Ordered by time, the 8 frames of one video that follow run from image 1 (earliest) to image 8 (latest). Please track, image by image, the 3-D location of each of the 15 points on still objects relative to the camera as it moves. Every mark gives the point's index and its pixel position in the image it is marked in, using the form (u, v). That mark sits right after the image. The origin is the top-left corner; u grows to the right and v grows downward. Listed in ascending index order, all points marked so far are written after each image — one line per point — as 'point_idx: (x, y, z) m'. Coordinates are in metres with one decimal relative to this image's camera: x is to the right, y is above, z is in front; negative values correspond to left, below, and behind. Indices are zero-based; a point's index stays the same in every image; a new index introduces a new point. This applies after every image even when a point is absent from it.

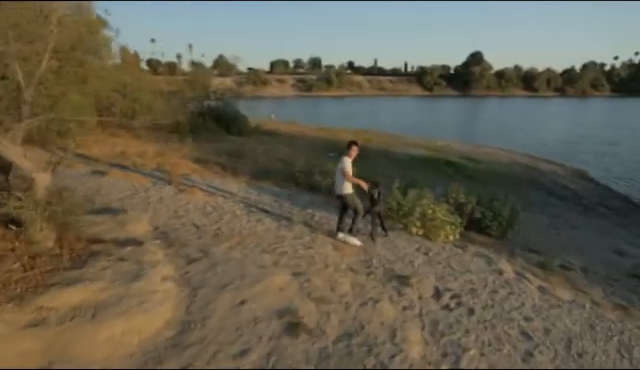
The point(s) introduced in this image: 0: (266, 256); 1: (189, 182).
0: (-1.4, -1.9, +9.1) m
1: (-6.4, +0.2, +16.9) m
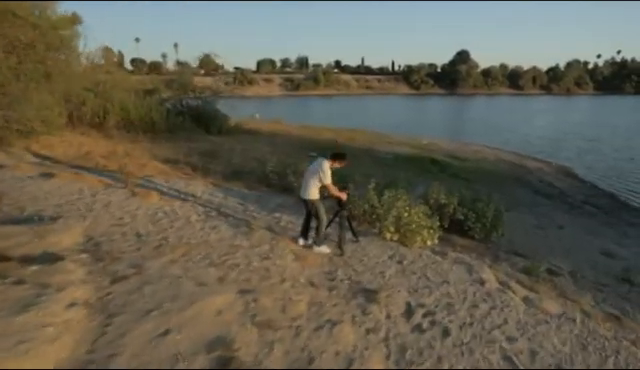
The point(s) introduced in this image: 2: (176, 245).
0: (-2.5, -1.9, +7.8) m
1: (-7.7, 0.0, +15.5) m
2: (-3.7, -1.6, +8.8) m
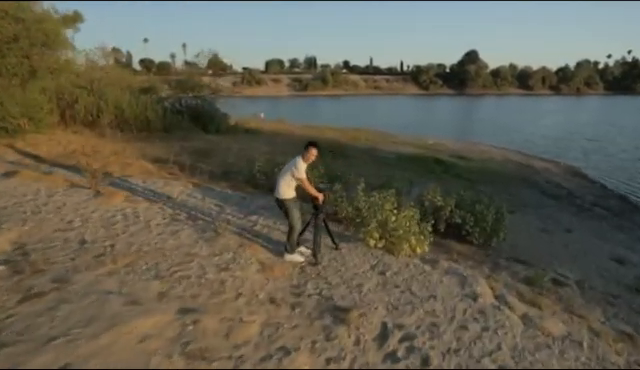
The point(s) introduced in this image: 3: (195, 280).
0: (-3.3, -1.9, +6.7) m
1: (-8.3, 0.0, +14.5) m
2: (-4.5, -1.5, +7.7) m
3: (-2.6, -2.0, +7.1) m
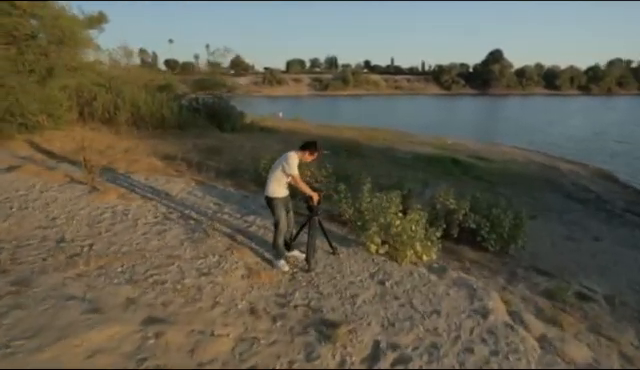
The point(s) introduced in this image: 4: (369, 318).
0: (-3.5, -1.9, +6.2) m
1: (-8.1, +0.2, +14.2) m
2: (-4.7, -1.5, +7.2) m
3: (-2.8, -1.9, +6.5) m
4: (+1.0, -2.5, +6.6) m
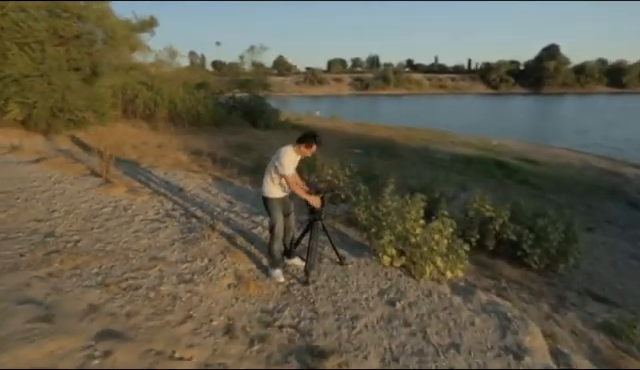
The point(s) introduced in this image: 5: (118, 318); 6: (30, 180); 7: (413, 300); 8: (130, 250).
0: (-3.7, -1.8, +5.6) m
1: (-7.3, +0.4, +14.0) m
2: (-4.7, -1.3, +6.7) m
3: (-3.0, -1.8, +5.8) m
4: (+0.8, -2.6, +5.5) m
5: (-3.0, -2.0, +5.1) m
6: (-9.2, +0.2, +10.8) m
7: (+1.9, -2.3, +6.9) m
8: (-3.9, -1.3, +7.0) m
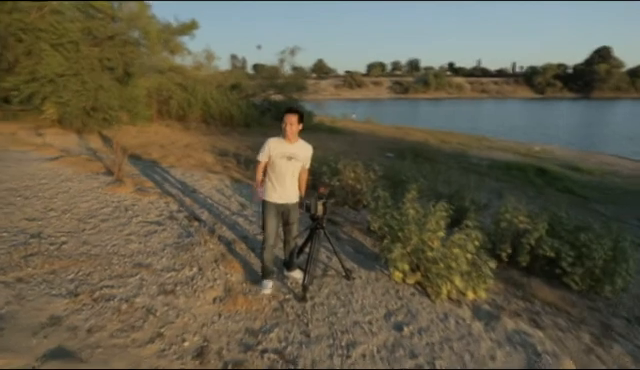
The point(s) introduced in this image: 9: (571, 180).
0: (-3.8, -1.7, +5.1) m
1: (-6.5, +0.4, +13.9) m
2: (-4.7, -1.3, +6.3) m
3: (-3.1, -1.8, +5.2) m
4: (+0.6, -2.6, +4.5) m
5: (-3.2, -2.0, +4.6) m
6: (-8.7, +0.2, +10.9) m
7: (+1.8, -2.4, +5.8) m
8: (-3.9, -1.3, +6.5) m
9: (+13.8, +0.4, +19.2) m
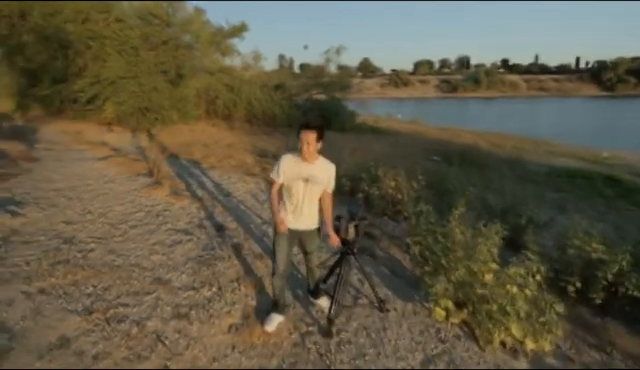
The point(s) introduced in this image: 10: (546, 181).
0: (-3.5, -1.9, +4.8) m
1: (-5.0, +0.4, +13.9) m
2: (-4.2, -1.4, +6.2) m
3: (-2.8, -2.0, +4.9) m
4: (+0.8, -3.0, +3.8) m
5: (-3.0, -2.2, +4.2) m
6: (-7.6, +0.3, +11.2) m
7: (+2.2, -2.8, +4.9) m
8: (-3.3, -1.5, +6.3) m
9: (+15.8, -0.4, +16.6) m
10: (+12.0, +0.3, +18.6) m
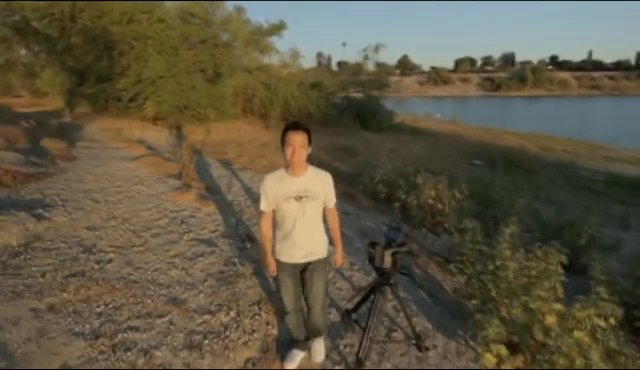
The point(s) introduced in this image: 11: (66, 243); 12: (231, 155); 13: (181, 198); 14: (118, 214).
0: (-3.2, -2.1, +4.4) m
1: (-3.7, +0.3, +13.6) m
2: (-3.7, -1.6, +5.8) m
3: (-2.4, -2.2, +4.4) m
4: (+1.0, -3.3, +3.0) m
5: (-2.7, -2.4, +3.8) m
6: (-6.5, +0.2, +11.2) m
7: (+2.5, -3.2, +4.0) m
8: (-2.8, -1.7, +5.9) m
9: (+17.3, -1.2, +14.3) m
10: (+13.7, -0.3, +16.6) m
11: (-5.2, -1.1, +7.0) m
12: (-4.8, +1.4, +18.0) m
13: (-4.0, -0.4, +9.8) m
14: (-4.9, -0.7, +8.5) m
